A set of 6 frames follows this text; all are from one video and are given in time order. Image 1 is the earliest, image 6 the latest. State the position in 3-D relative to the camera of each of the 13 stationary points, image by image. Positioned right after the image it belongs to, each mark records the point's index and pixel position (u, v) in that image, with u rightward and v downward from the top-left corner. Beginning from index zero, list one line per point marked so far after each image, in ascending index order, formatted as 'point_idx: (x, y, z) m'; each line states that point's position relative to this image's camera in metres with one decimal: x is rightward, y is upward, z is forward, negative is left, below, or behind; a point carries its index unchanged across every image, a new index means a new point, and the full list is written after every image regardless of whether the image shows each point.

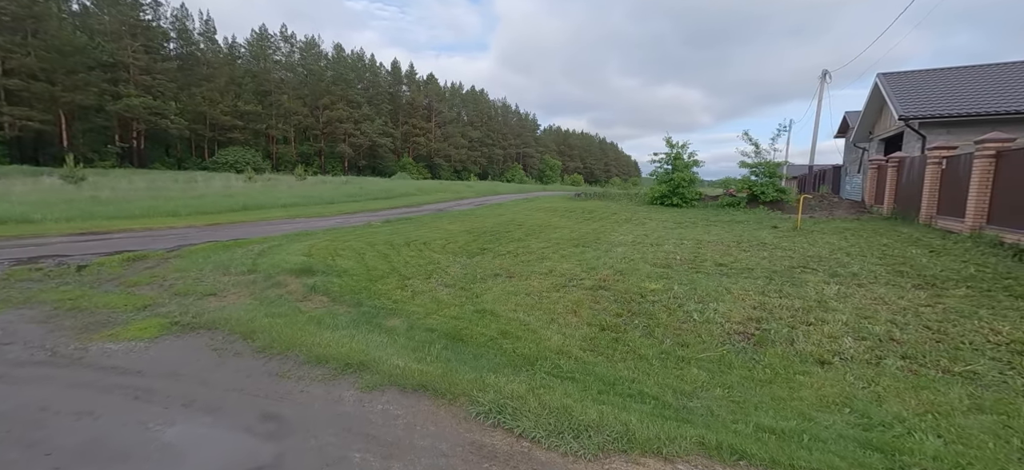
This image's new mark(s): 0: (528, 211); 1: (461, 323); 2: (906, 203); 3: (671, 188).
0: (+0.6, +0.9, +17.2) m
1: (-0.5, -0.9, +4.3) m
2: (+11.2, +0.9, +12.3) m
3: (+6.9, +2.1, +19.0) m
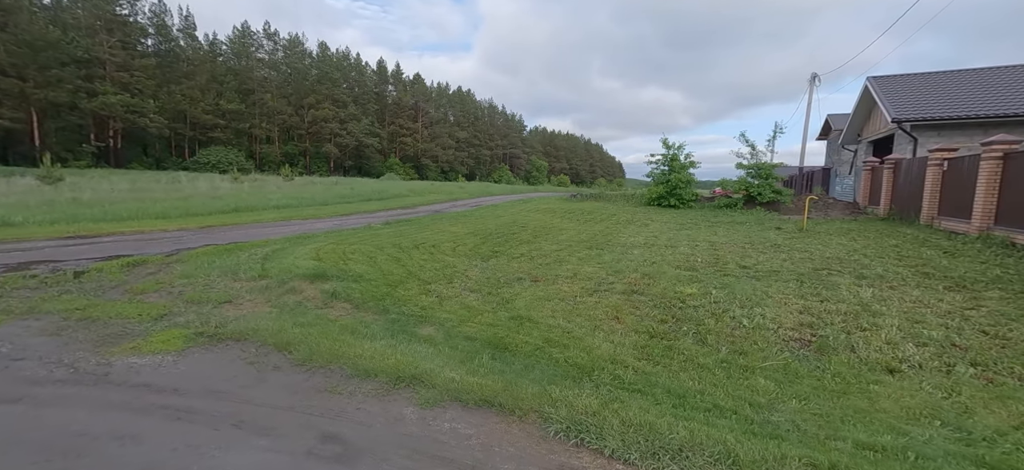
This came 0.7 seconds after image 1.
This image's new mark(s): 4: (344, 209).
0: (+0.6, +0.9, +17.1) m
1: (-0.1, -0.9, +4.1) m
2: (+11.3, +0.9, +12.5) m
3: (+6.8, +2.0, +19.1) m
4: (-7.0, +1.0, +17.9) m
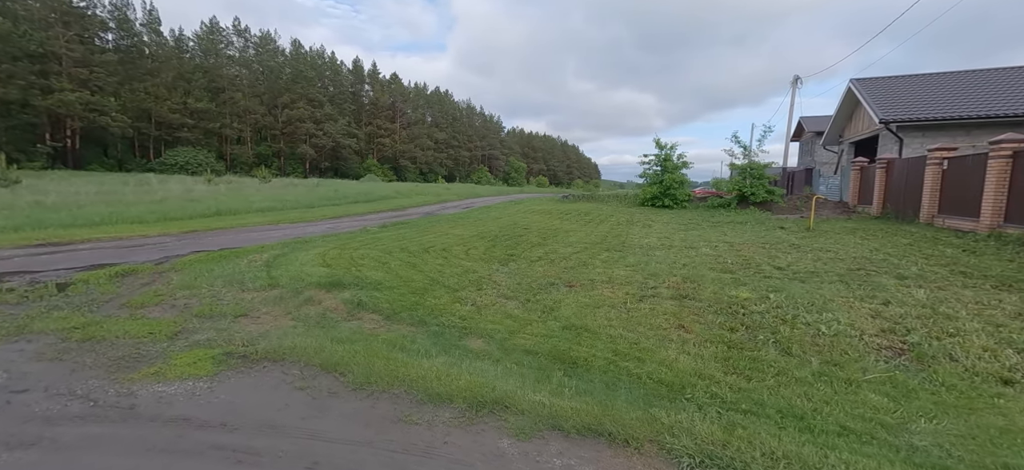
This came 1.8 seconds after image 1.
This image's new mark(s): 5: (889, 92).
0: (+0.4, +0.8, +16.8) m
1: (+0.4, -0.9, +3.8) m
2: (+11.3, +1.0, +12.8) m
3: (+6.6, +2.0, +19.1) m
4: (-7.1, +0.9, +17.2) m
5: (+14.5, +5.5, +16.7) m
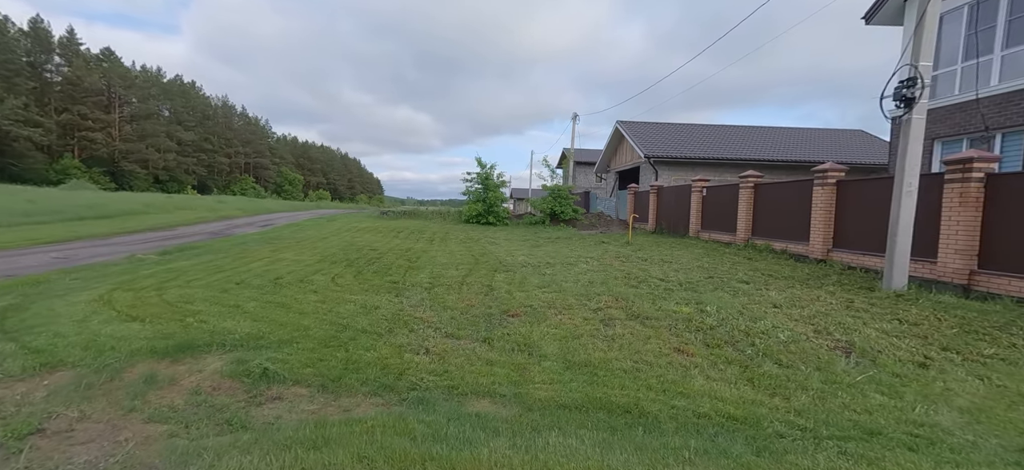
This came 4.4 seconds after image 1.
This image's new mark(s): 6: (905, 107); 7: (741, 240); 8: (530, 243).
0: (-5.6, +0.1, +14.8) m
1: (+0.6, -1.1, +3.3) m
2: (+6.0, +0.5, +16.4) m
3: (-1.3, +1.3, +19.8) m
4: (-12.4, +0.1, +11.6) m
5: (+6.8, +4.9, +21.4) m
6: (+6.0, +2.0, +6.7) m
7: (+6.3, -0.2, +11.9) m
8: (+0.5, -0.2, +12.9) m
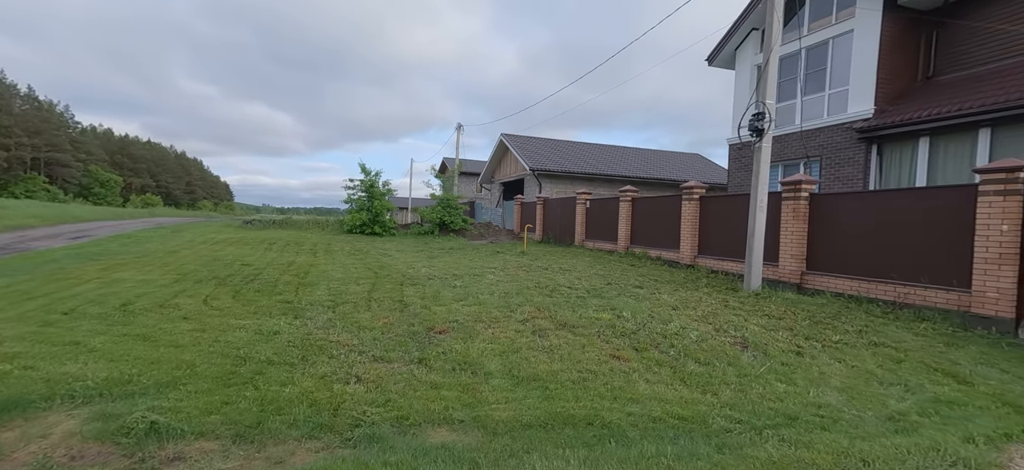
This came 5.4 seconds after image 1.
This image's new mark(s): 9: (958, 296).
0: (-8.8, -0.2, +12.6) m
1: (+0.2, -1.2, +3.2) m
2: (+1.8, +0.2, +17.3) m
3: (-6.1, +0.8, +18.6) m
4: (-14.6, -0.2, +7.7) m
5: (+1.1, +4.4, +22.5) m
6: (+4.5, +1.8, +8.1) m
7: (+3.3, -0.4, +13.1) m
8: (-2.4, -0.6, +12.5) m
9: (+6.1, -0.8, +6.0) m
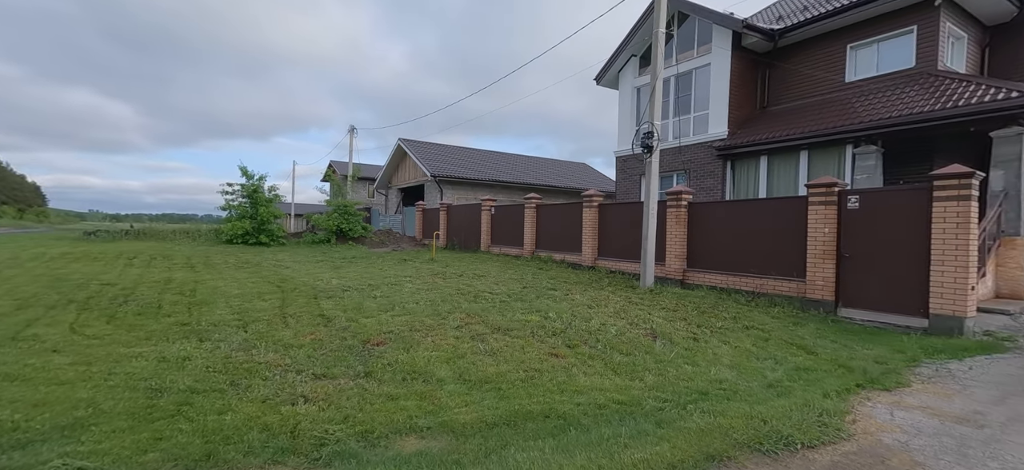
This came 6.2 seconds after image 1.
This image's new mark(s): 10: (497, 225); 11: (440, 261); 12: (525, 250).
0: (-11.2, -0.6, +10.4) m
1: (-0.1, -1.3, +3.4) m
2: (-2.0, -0.1, +17.5) m
3: (-10.0, +0.4, +16.9) m
4: (-15.6, -0.6, +4.2) m
5: (-4.0, +4.1, +22.4) m
6: (+2.8, +1.7, +9.2) m
7: (+0.5, -0.6, +13.8) m
8: (-4.9, -0.8, +11.7) m
9: (+5.0, -0.9, +7.6) m
10: (-0.5, +0.3, +15.5) m
11: (-2.2, -0.8, +13.0) m
12: (+0.4, -0.5, +14.0) m
